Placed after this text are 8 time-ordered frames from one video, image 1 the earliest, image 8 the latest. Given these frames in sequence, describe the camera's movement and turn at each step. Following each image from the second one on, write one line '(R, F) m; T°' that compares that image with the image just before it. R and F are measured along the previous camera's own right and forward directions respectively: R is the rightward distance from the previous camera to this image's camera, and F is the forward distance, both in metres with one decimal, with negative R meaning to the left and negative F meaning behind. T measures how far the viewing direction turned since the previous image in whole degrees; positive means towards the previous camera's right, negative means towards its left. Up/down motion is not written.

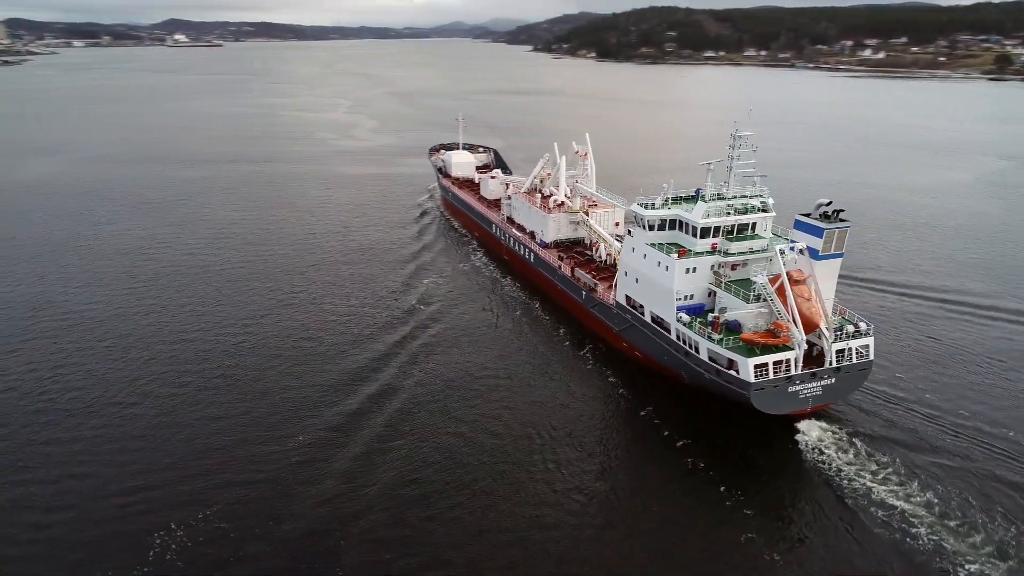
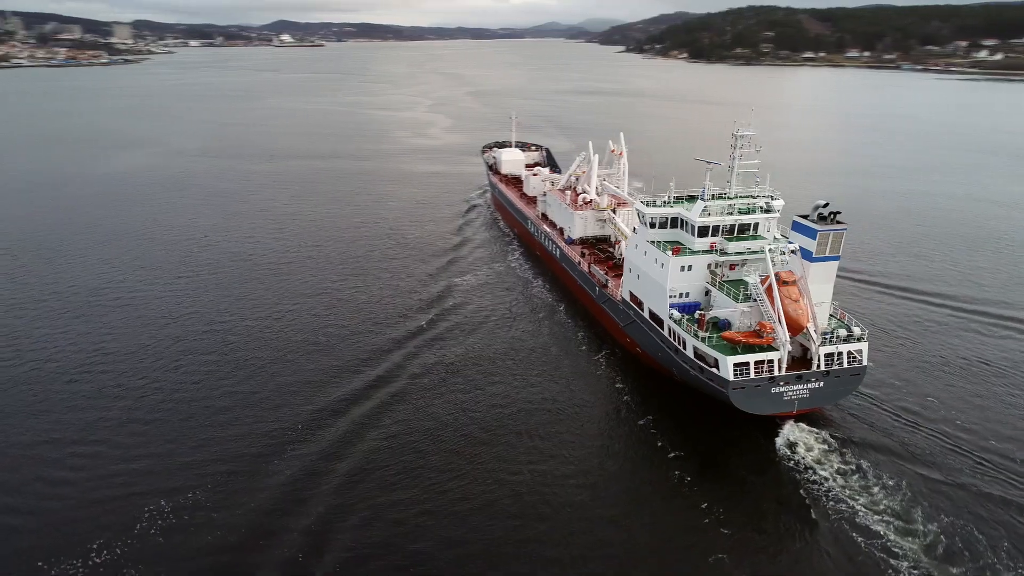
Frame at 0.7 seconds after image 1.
(+1.5, -0.1) m; -3°
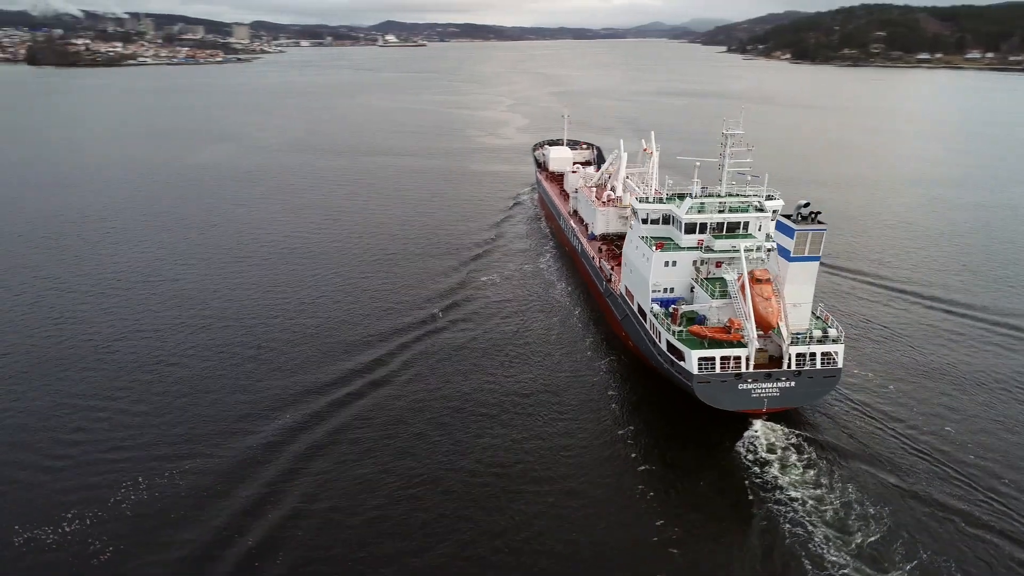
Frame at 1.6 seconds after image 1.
(+1.8, -0.2) m; -2°
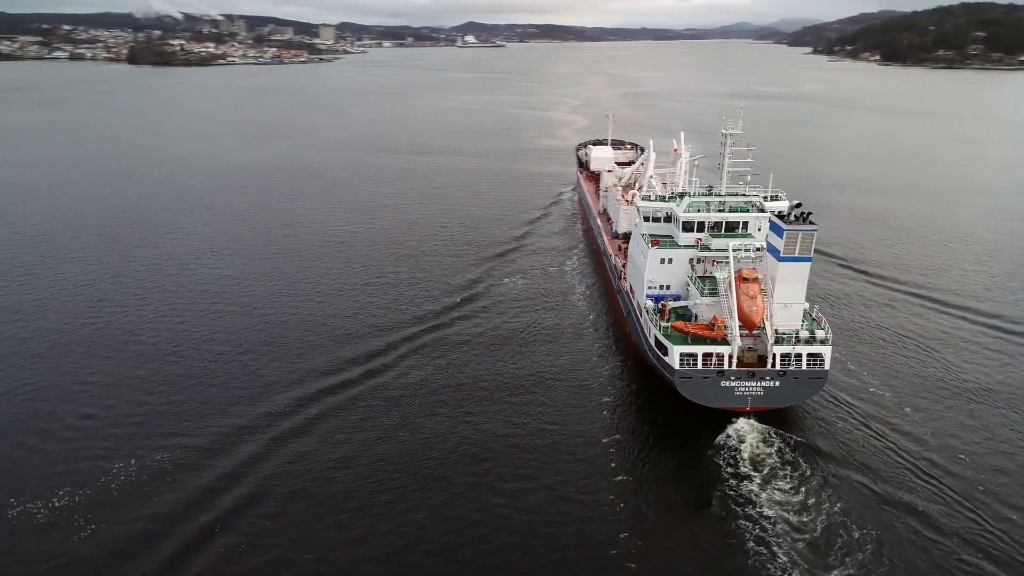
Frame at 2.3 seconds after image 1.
(+1.3, -0.1) m; -2°
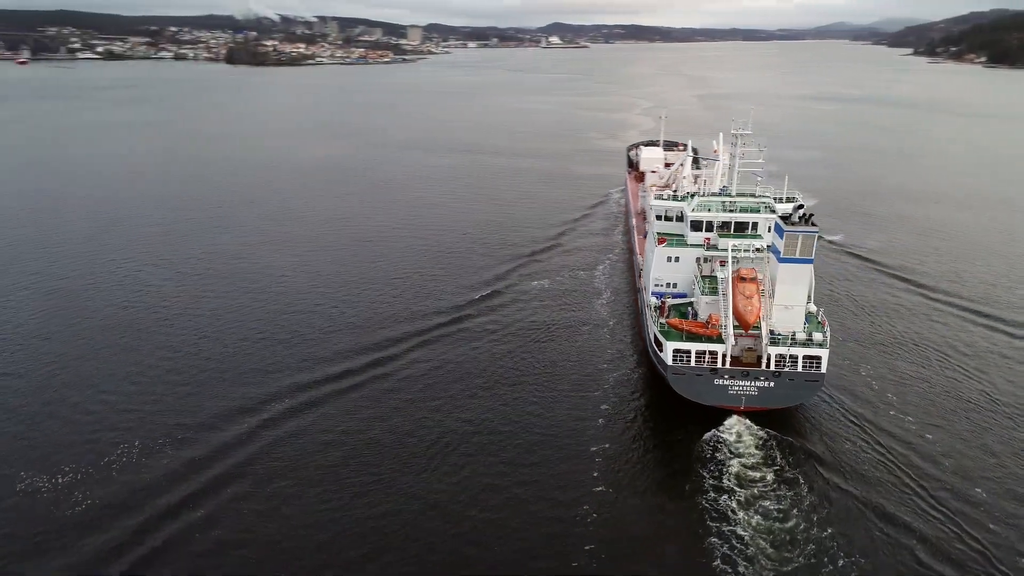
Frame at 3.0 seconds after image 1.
(+1.2, -0.1) m; -3°
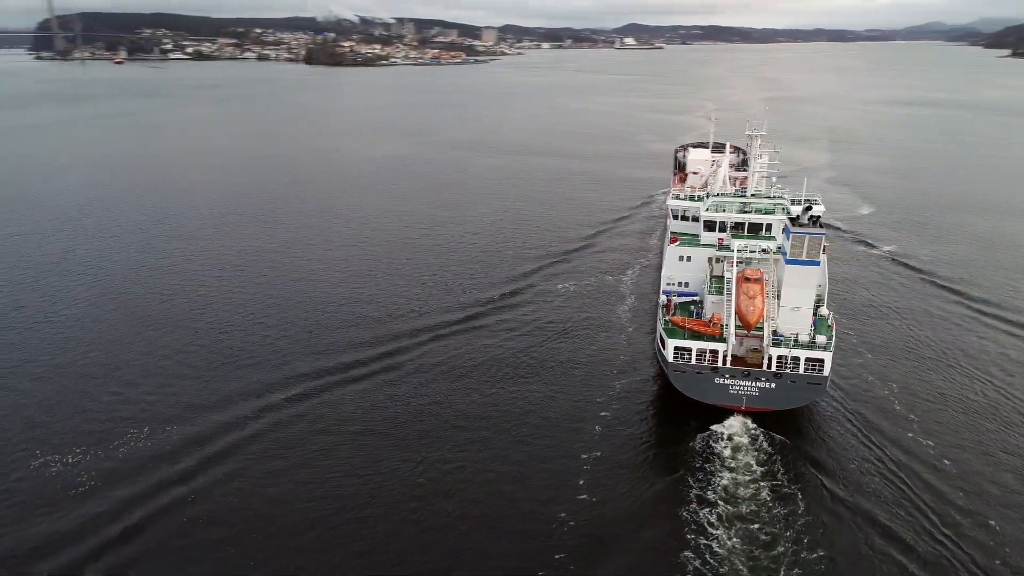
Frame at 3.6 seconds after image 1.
(+1.0, -0.1) m; -3°
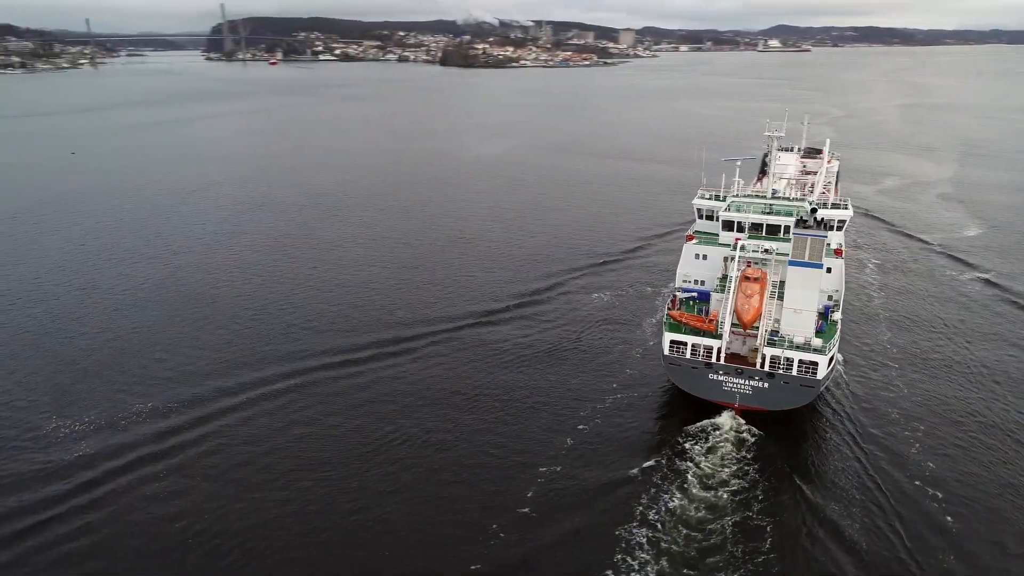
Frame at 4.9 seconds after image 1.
(+1.7, -0.4) m; -5°
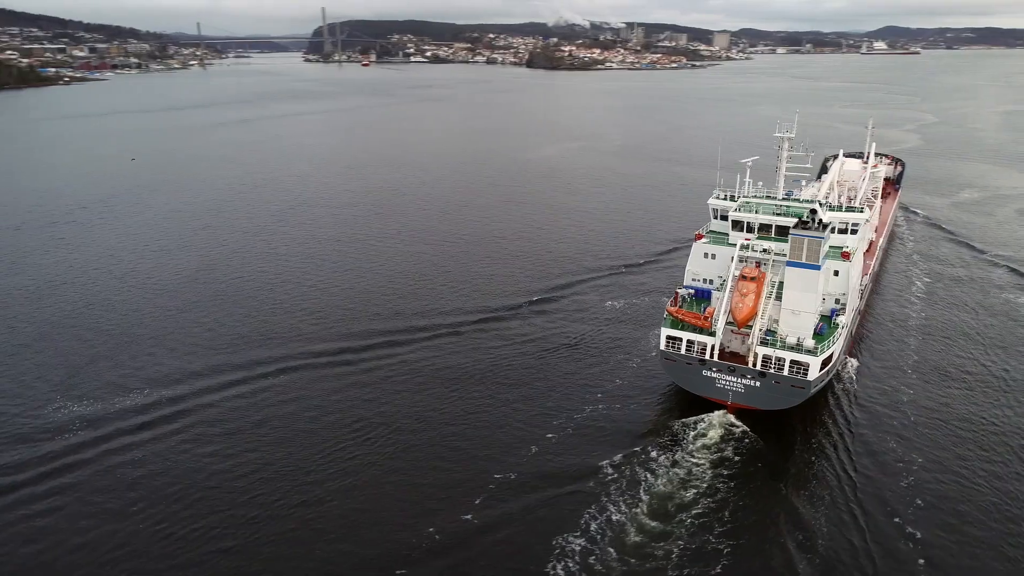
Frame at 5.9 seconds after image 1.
(+1.1, -0.2) m; -3°
